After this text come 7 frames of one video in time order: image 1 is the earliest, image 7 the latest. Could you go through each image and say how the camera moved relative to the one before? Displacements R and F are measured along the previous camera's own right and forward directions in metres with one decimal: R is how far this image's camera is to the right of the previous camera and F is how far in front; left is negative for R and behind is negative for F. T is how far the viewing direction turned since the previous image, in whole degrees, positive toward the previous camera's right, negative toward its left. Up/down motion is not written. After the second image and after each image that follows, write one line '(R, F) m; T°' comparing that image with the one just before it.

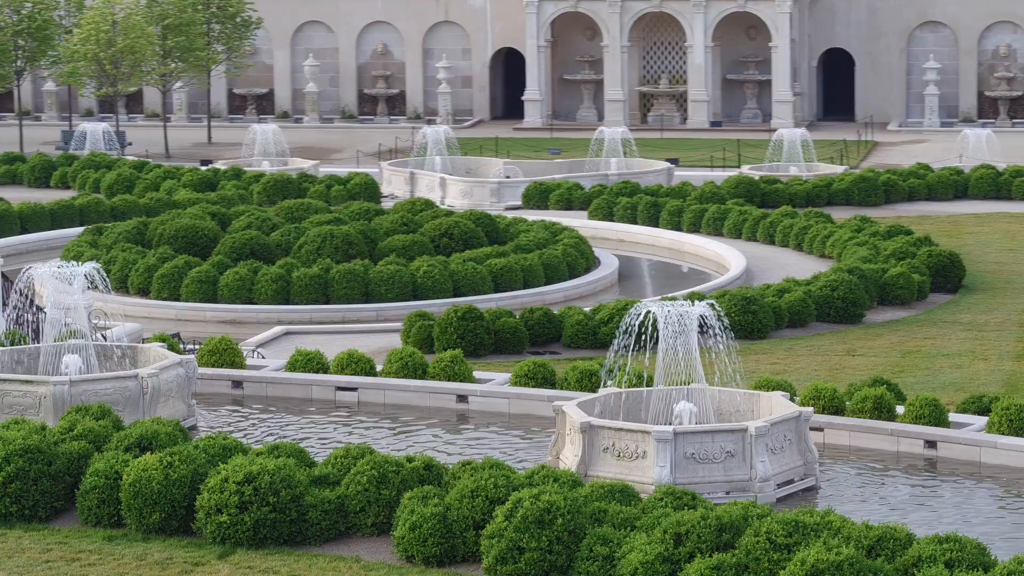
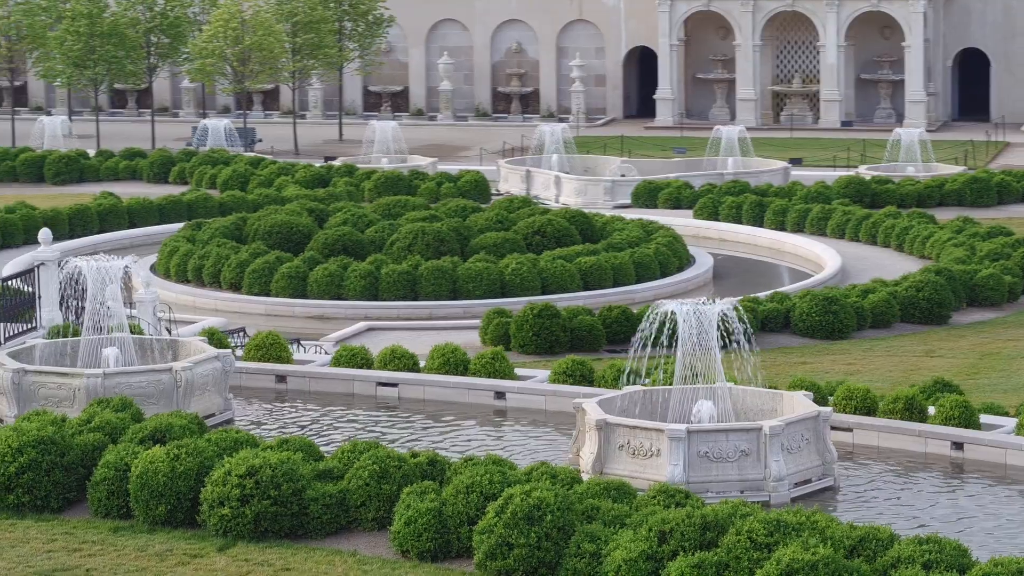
(+0.9, 0.0) m; -3°
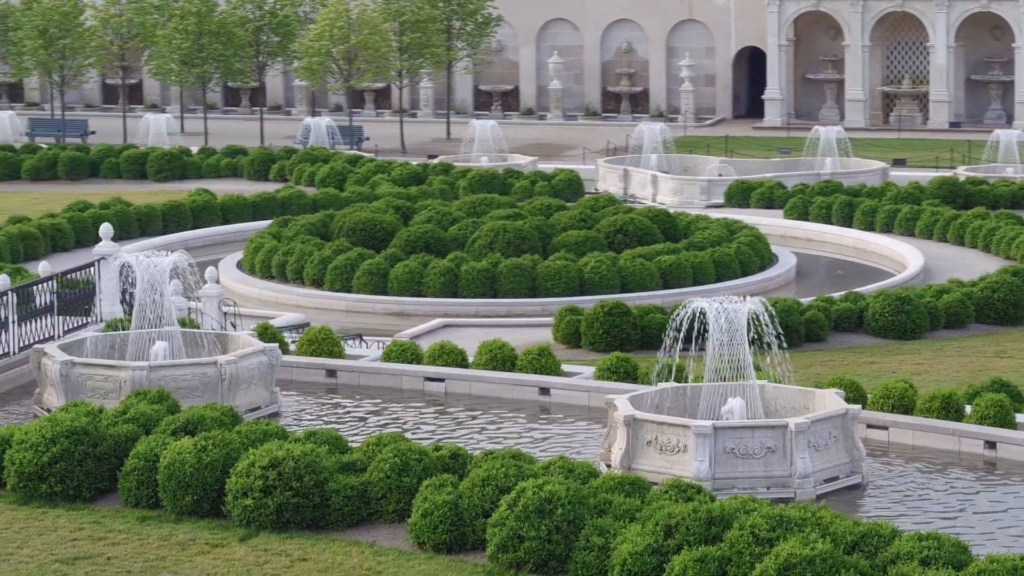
(+0.6, -0.2) m; -3°
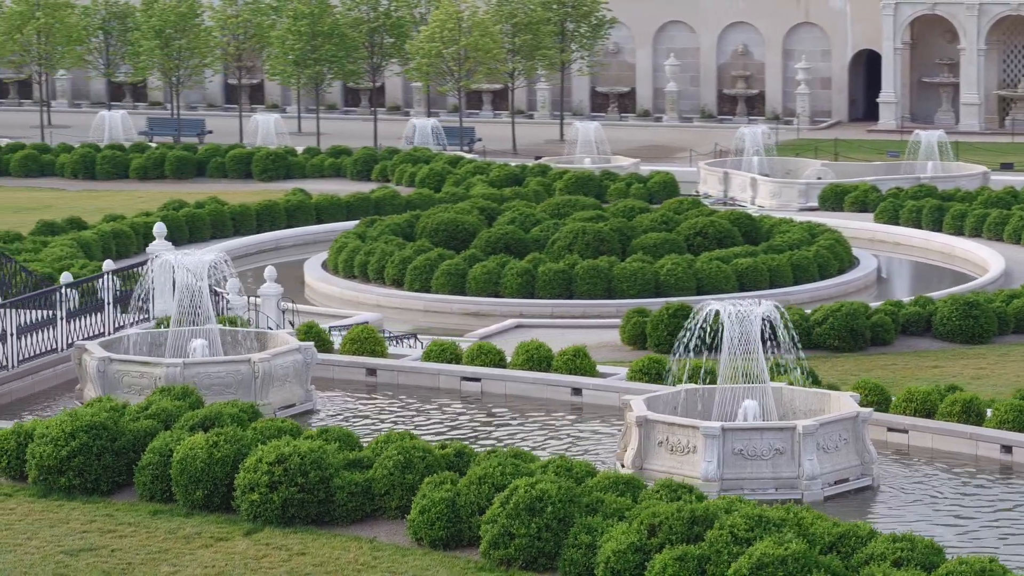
(+0.8, -0.2) m; -3°
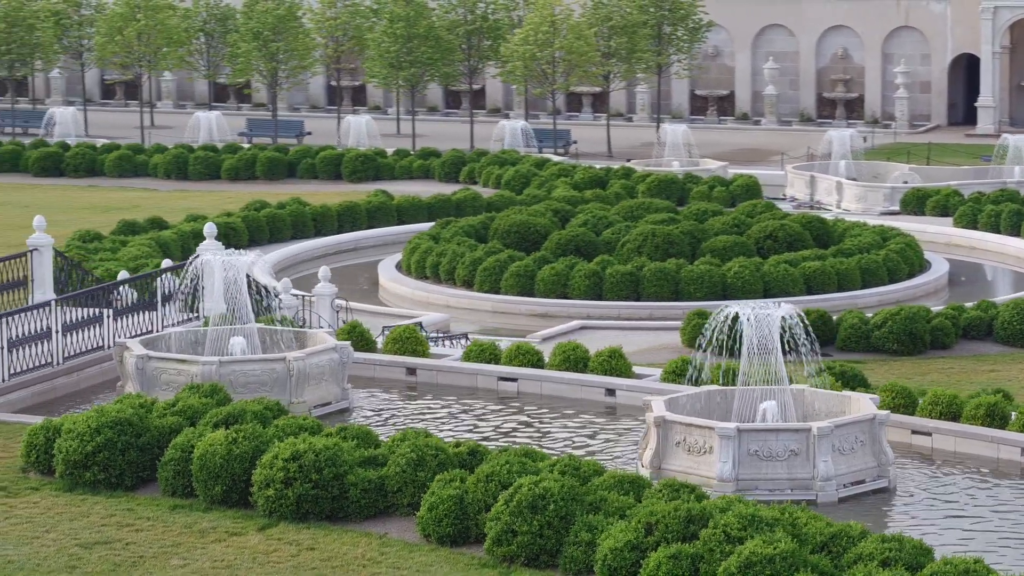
(+0.6, -0.2) m; -2°
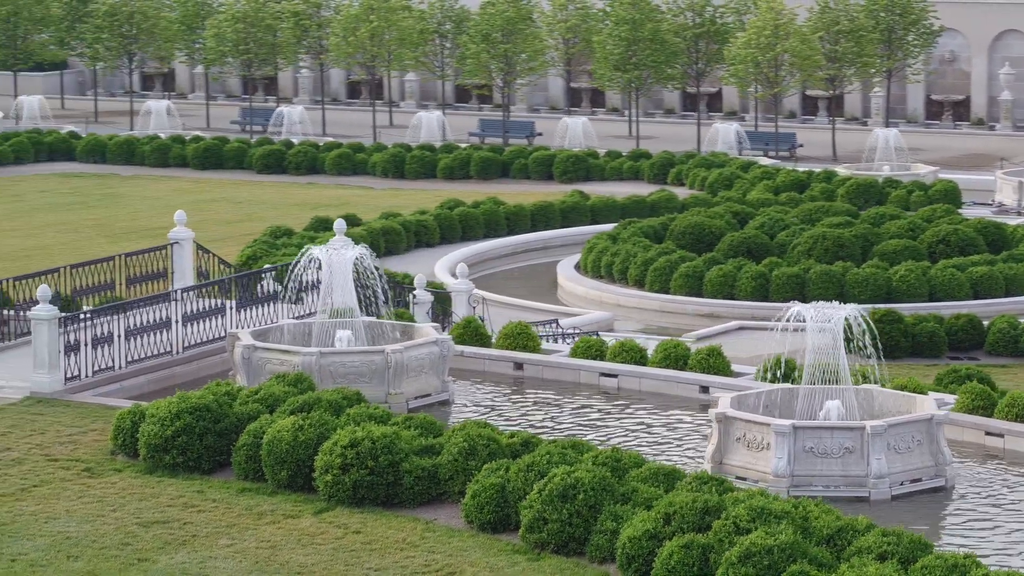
(+1.4, -0.5) m; -6°
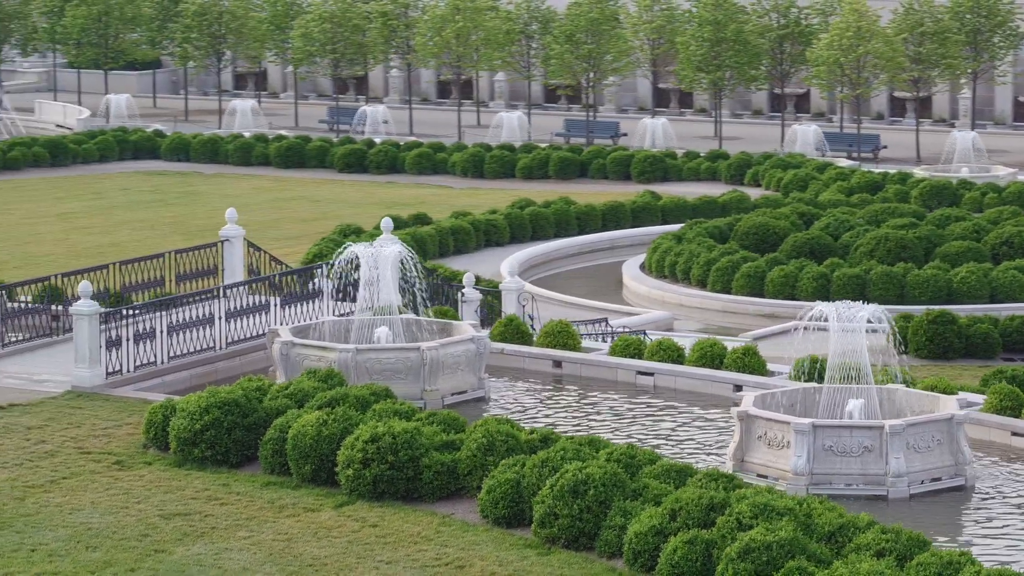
(+0.5, -0.2) m; -2°
